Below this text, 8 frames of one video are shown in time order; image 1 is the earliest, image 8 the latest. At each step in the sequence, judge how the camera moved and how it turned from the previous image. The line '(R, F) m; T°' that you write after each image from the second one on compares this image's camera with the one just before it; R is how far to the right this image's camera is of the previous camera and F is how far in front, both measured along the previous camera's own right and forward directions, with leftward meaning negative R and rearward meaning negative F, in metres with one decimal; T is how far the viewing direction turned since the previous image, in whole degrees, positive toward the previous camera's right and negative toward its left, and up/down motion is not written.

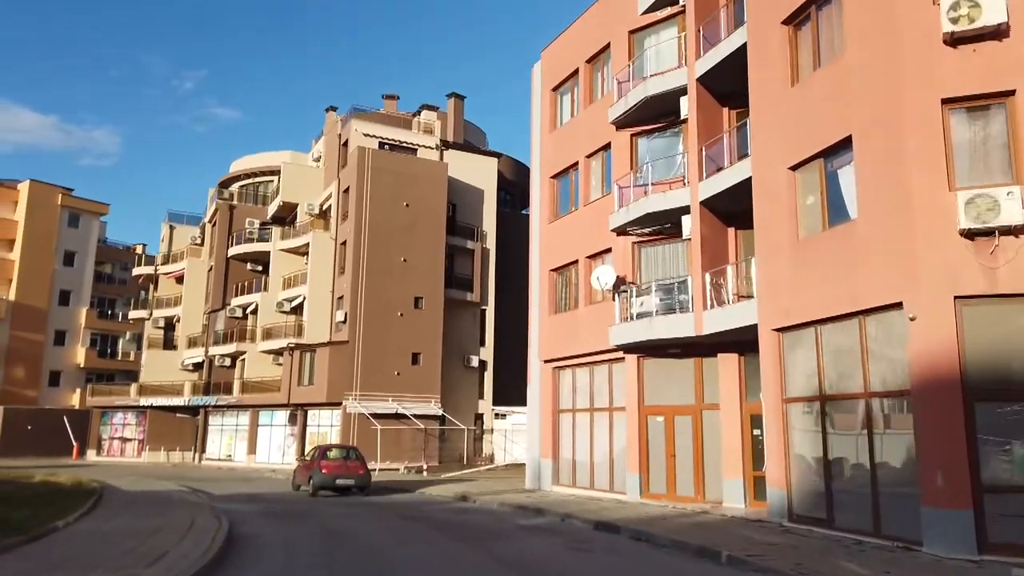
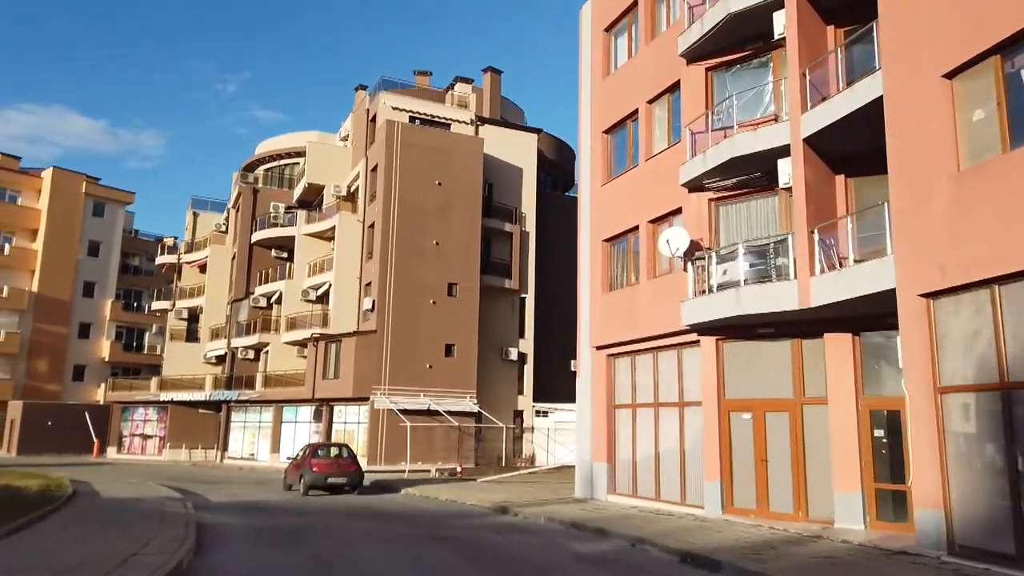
(-0.3, +3.6) m; -3°
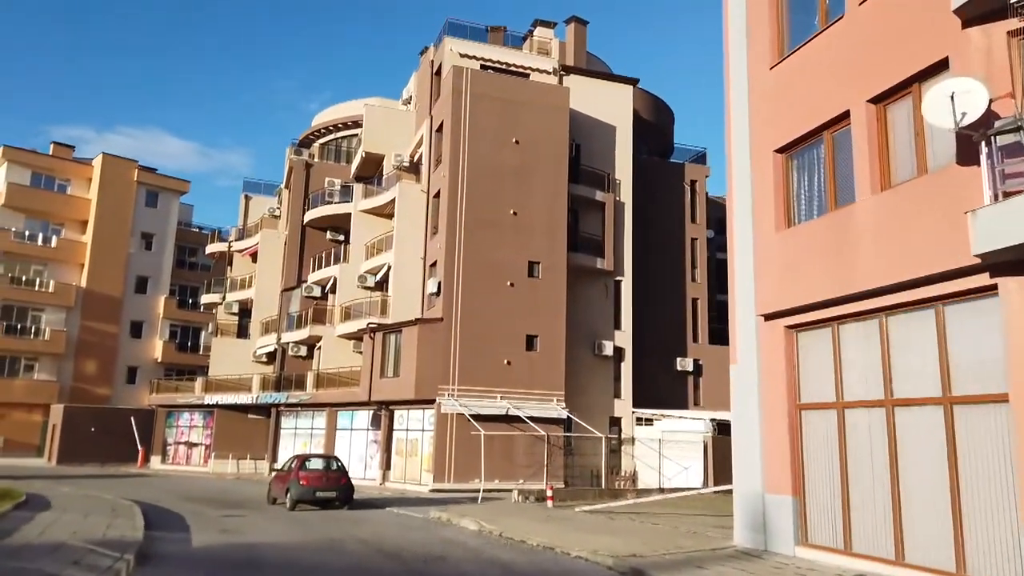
(-0.9, +6.9) m; -6°
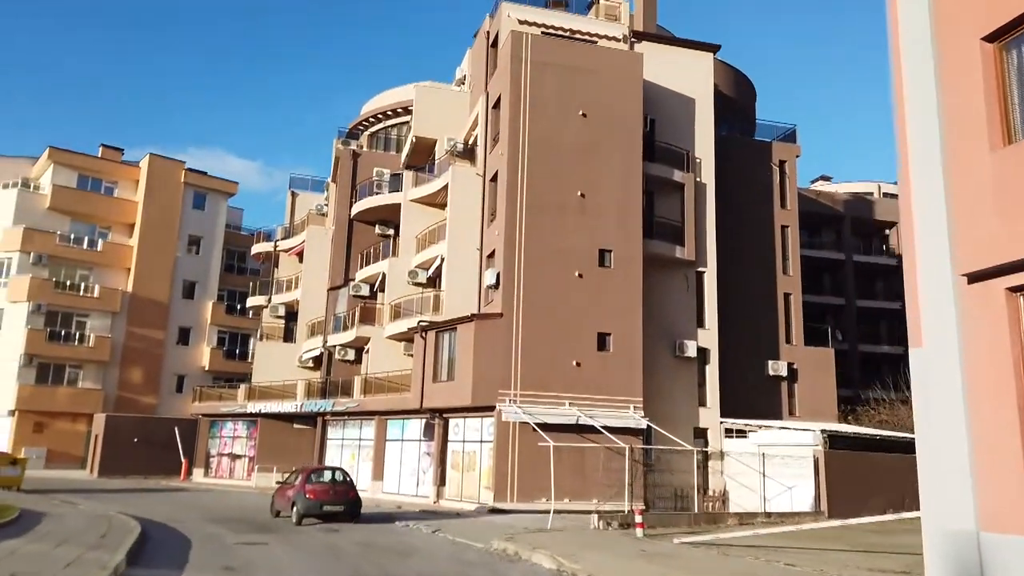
(-0.5, +3.7) m; -4°
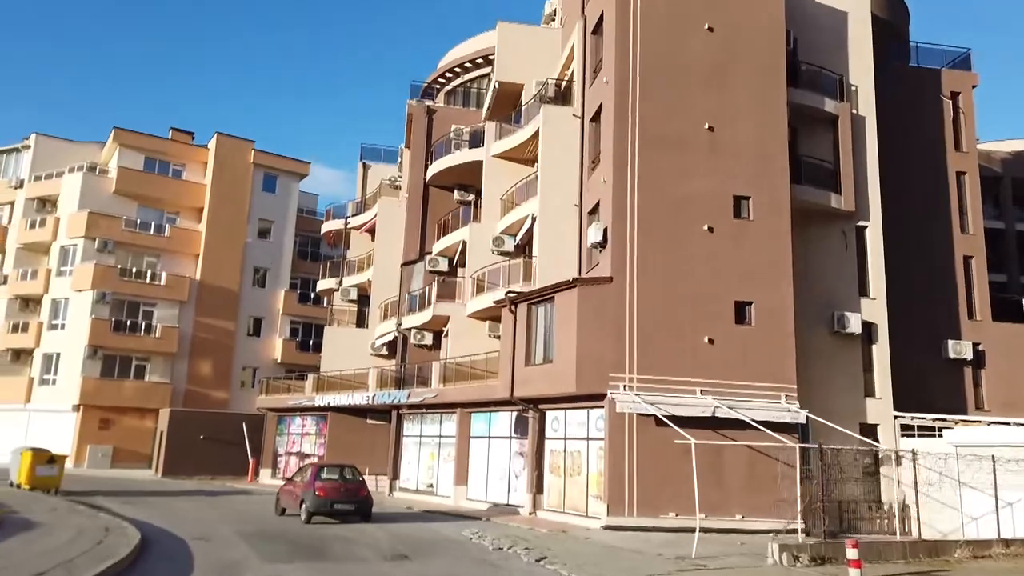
(-0.9, +5.3) m; -6°
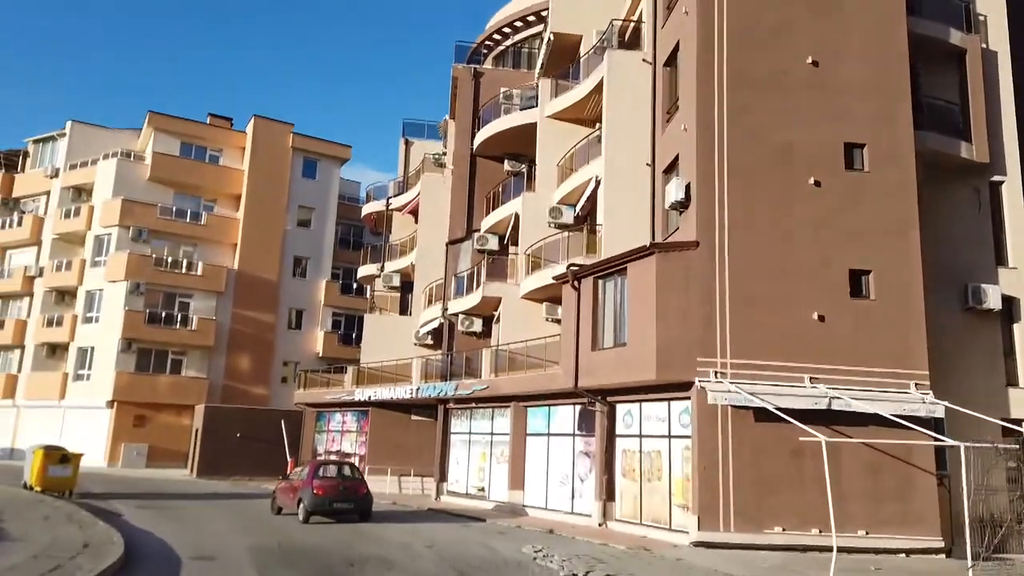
(-0.4, +3.3) m; -4°
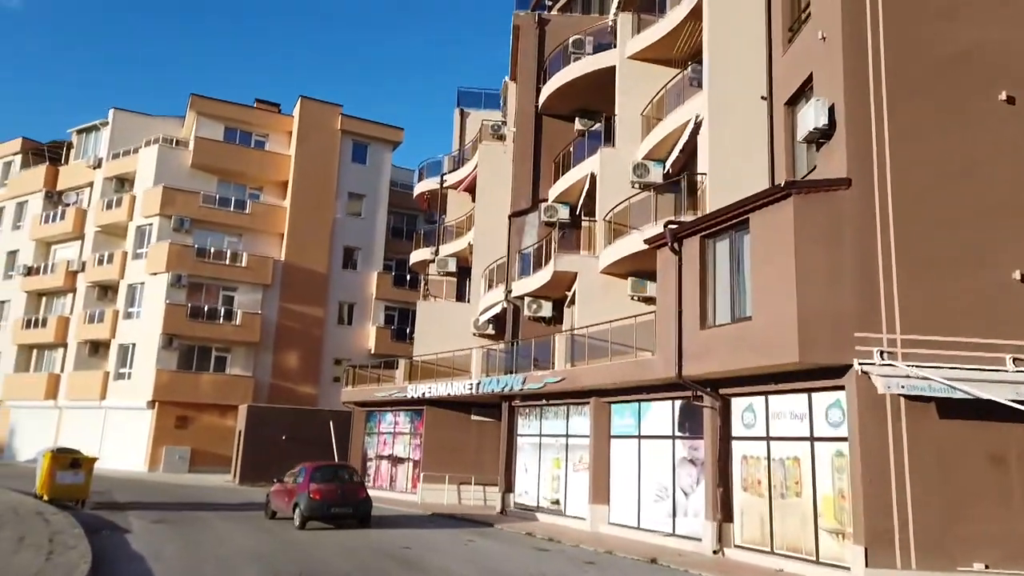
(-0.6, +3.9) m; -4°
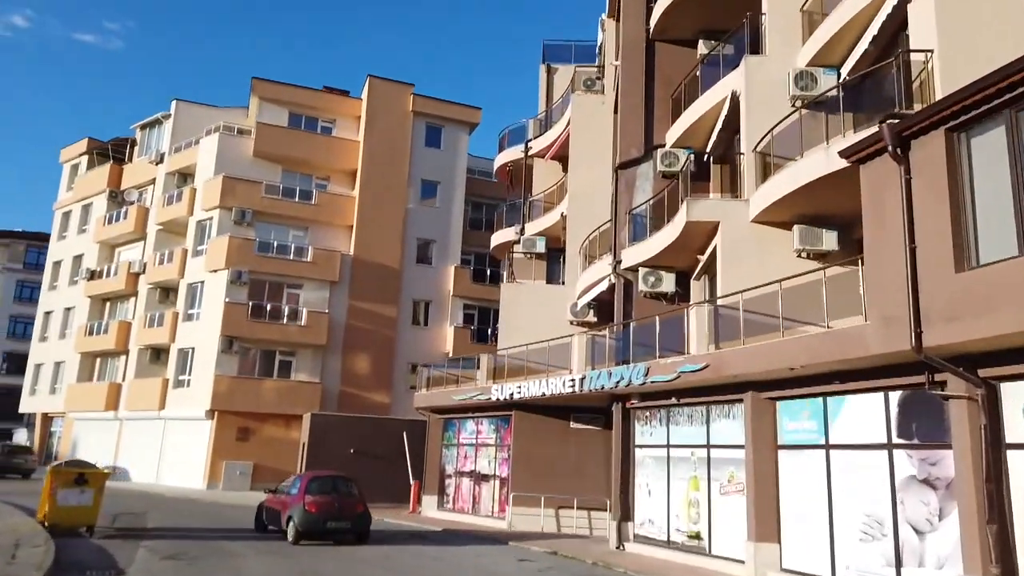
(-0.8, +4.9) m; -6°
